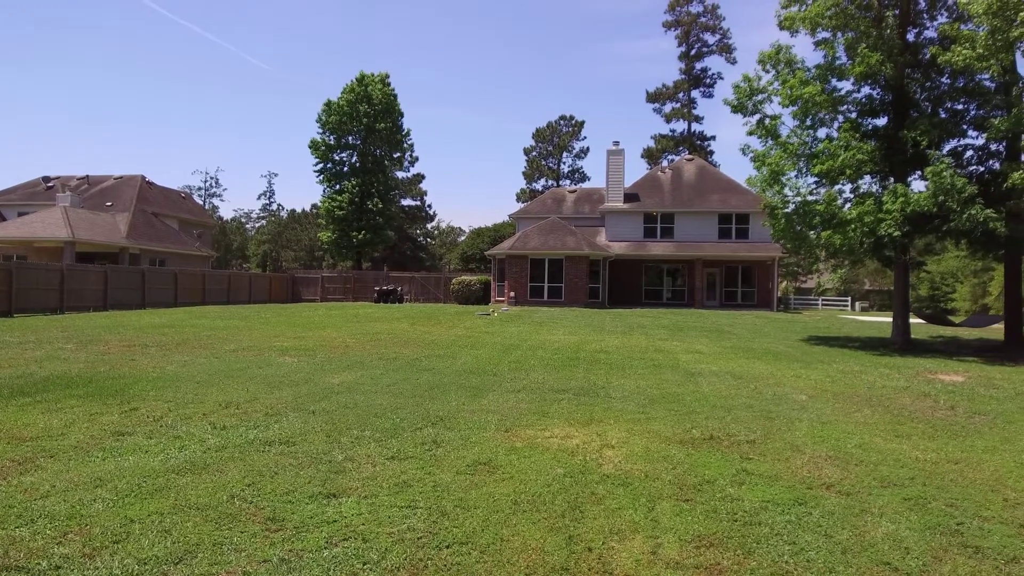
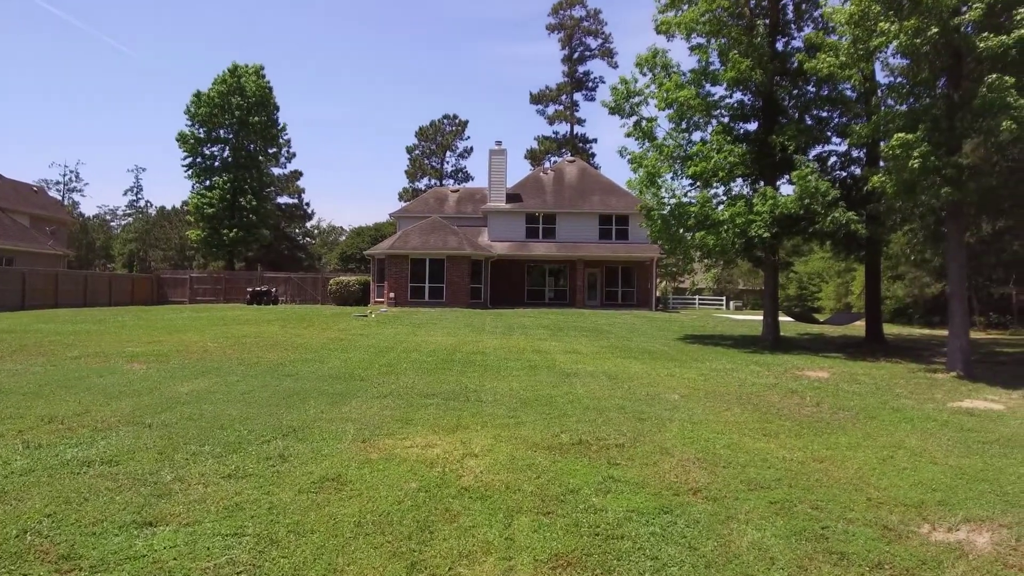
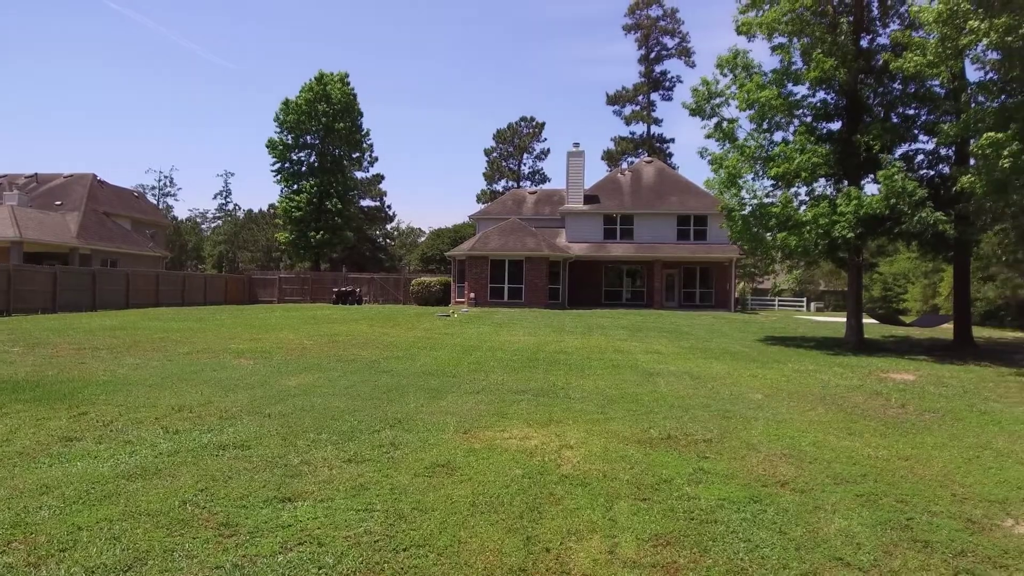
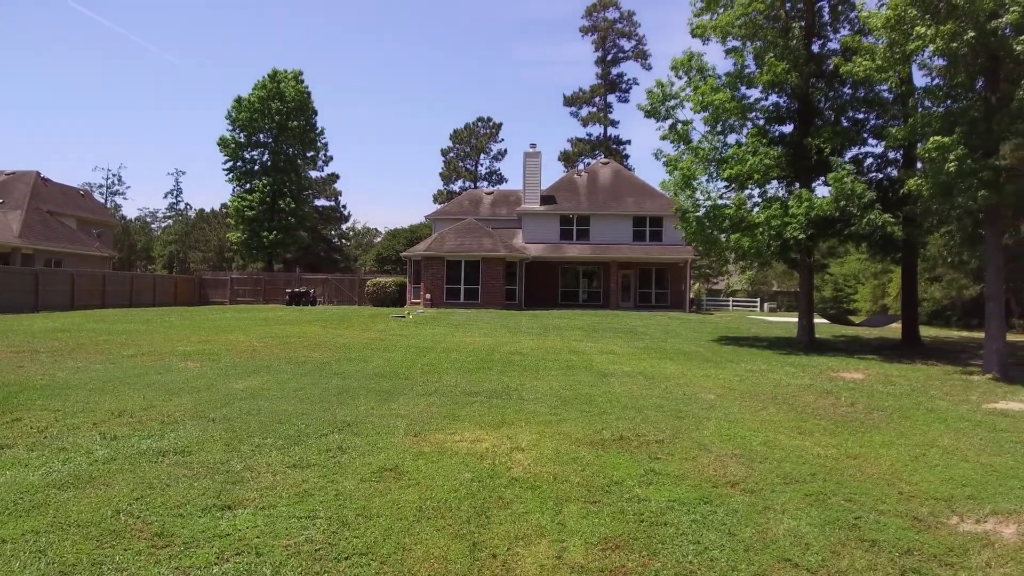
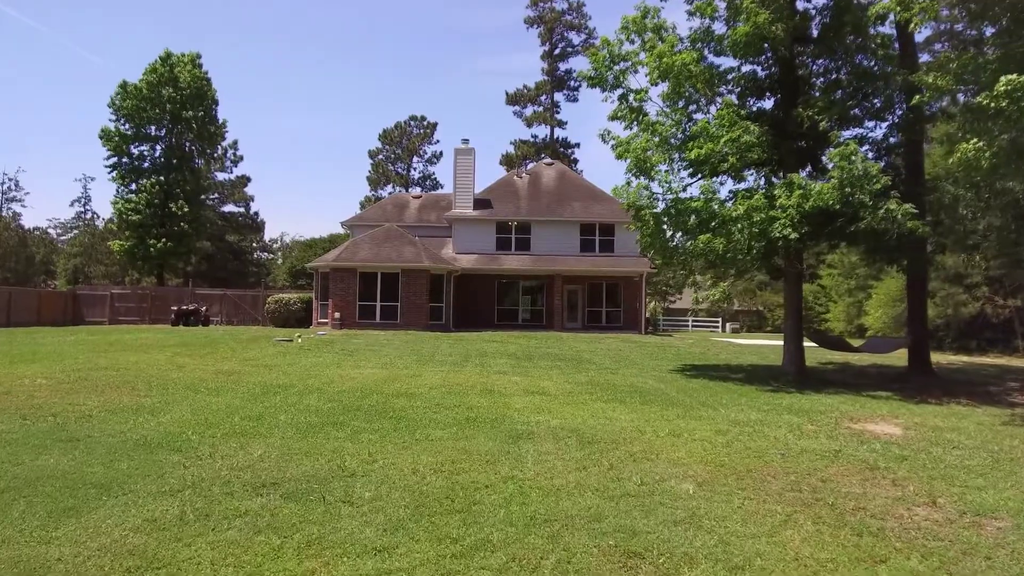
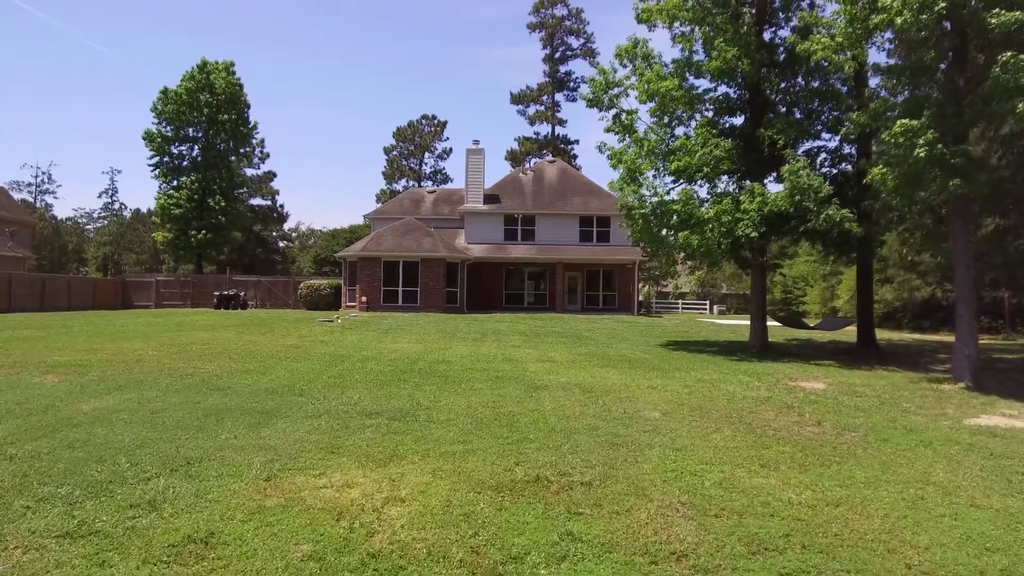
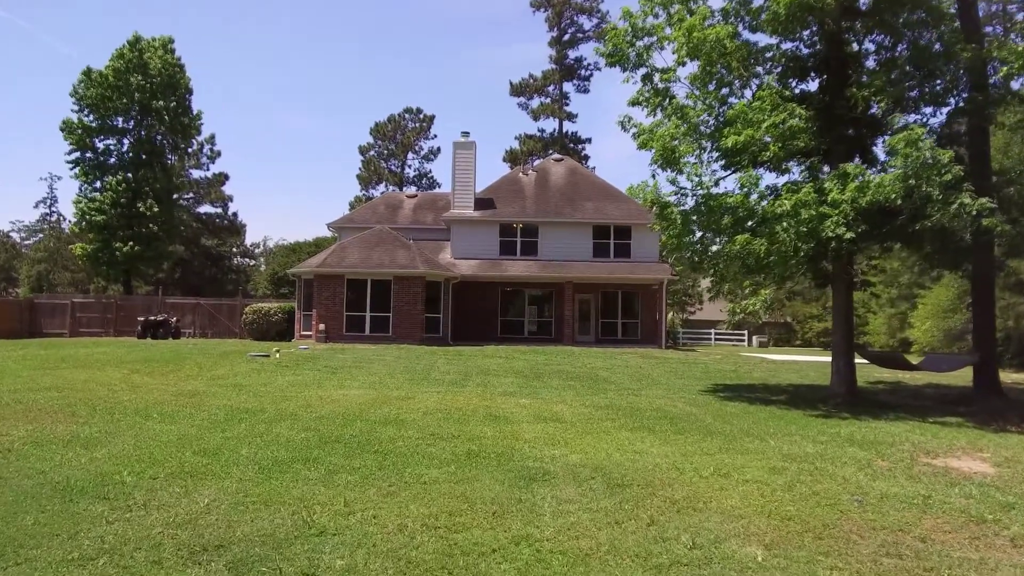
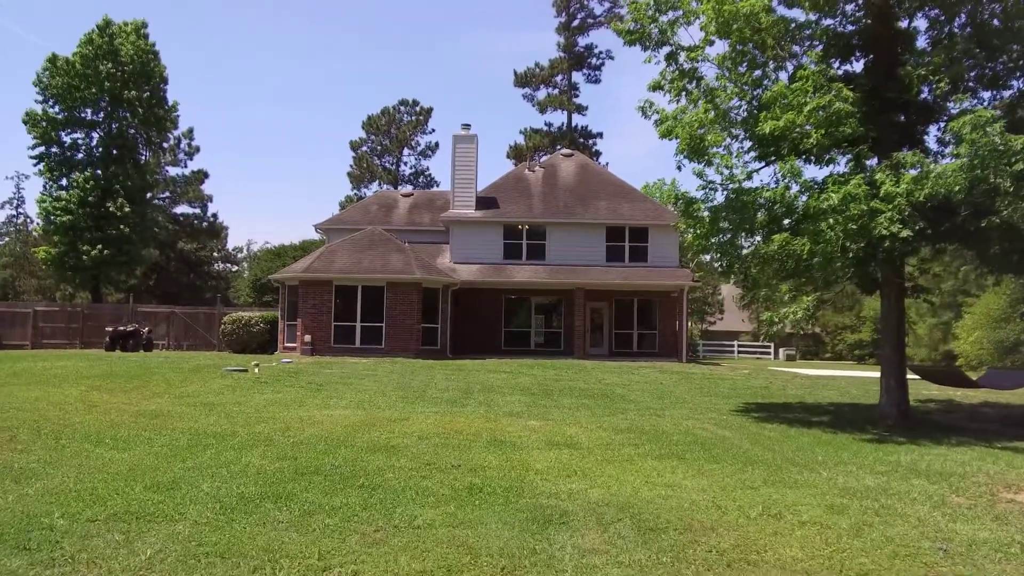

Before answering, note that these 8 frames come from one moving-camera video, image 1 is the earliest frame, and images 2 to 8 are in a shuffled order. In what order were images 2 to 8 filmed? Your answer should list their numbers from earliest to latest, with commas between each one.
3, 4, 2, 6, 5, 7, 8
